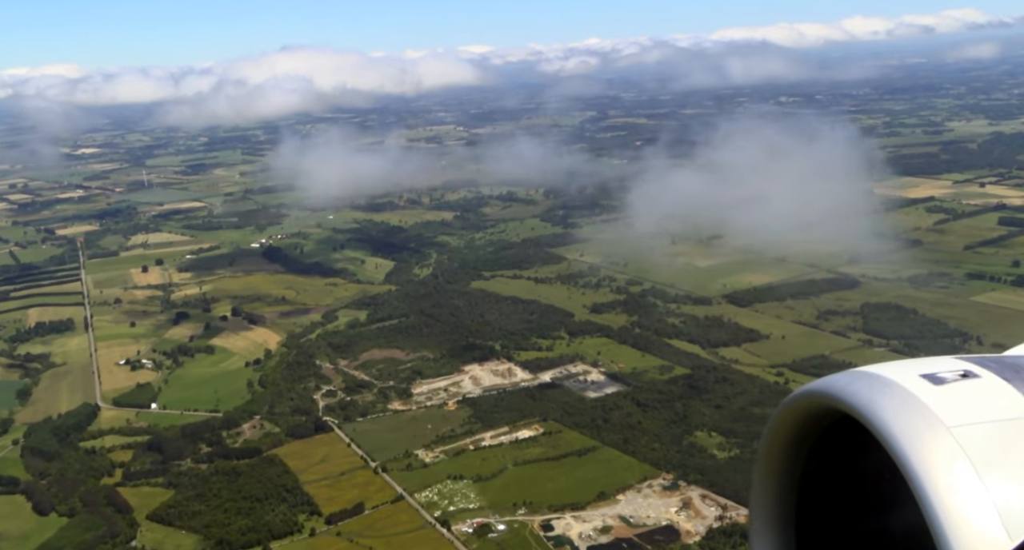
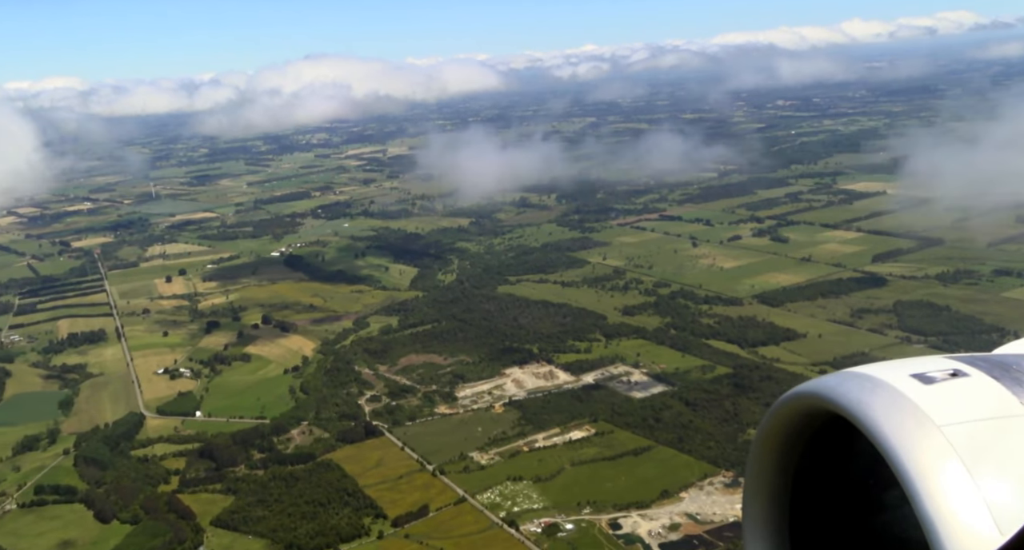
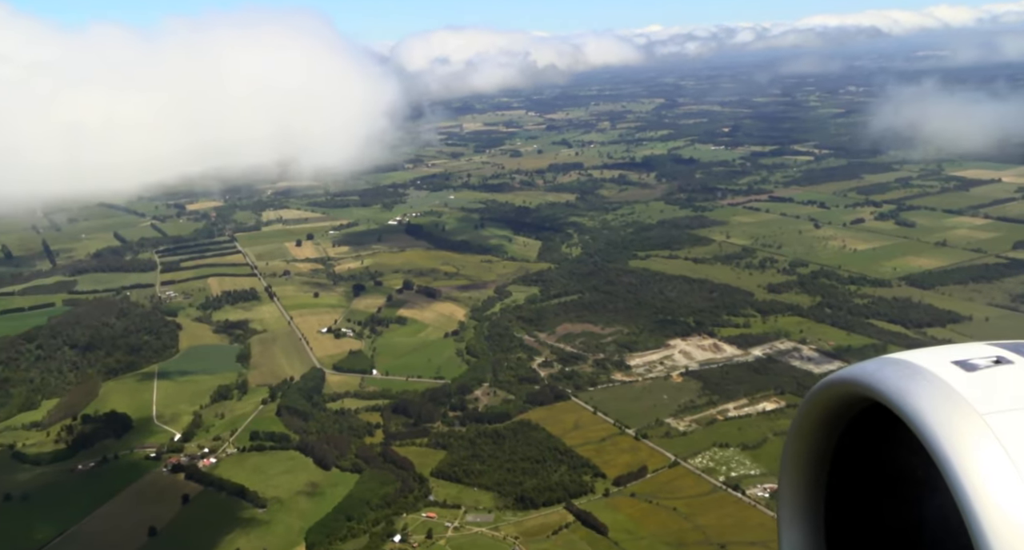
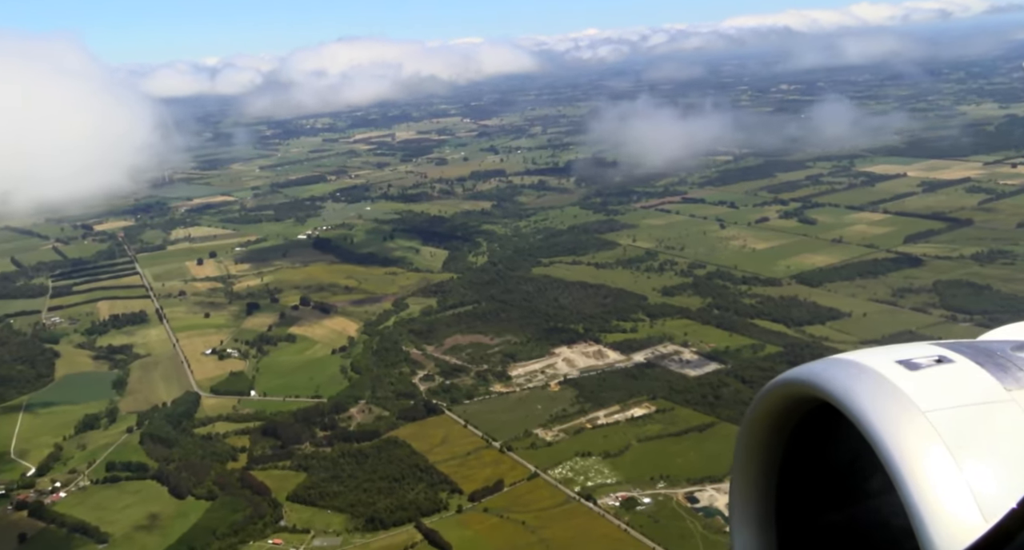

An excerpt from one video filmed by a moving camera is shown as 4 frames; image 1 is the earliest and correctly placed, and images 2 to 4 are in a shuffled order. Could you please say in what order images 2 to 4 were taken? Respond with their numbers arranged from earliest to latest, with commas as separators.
2, 4, 3
